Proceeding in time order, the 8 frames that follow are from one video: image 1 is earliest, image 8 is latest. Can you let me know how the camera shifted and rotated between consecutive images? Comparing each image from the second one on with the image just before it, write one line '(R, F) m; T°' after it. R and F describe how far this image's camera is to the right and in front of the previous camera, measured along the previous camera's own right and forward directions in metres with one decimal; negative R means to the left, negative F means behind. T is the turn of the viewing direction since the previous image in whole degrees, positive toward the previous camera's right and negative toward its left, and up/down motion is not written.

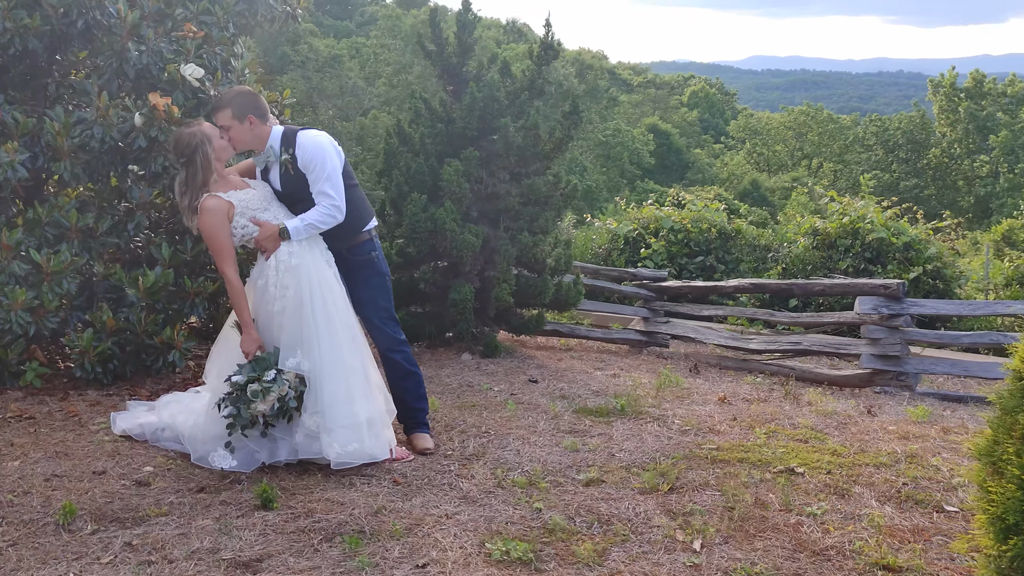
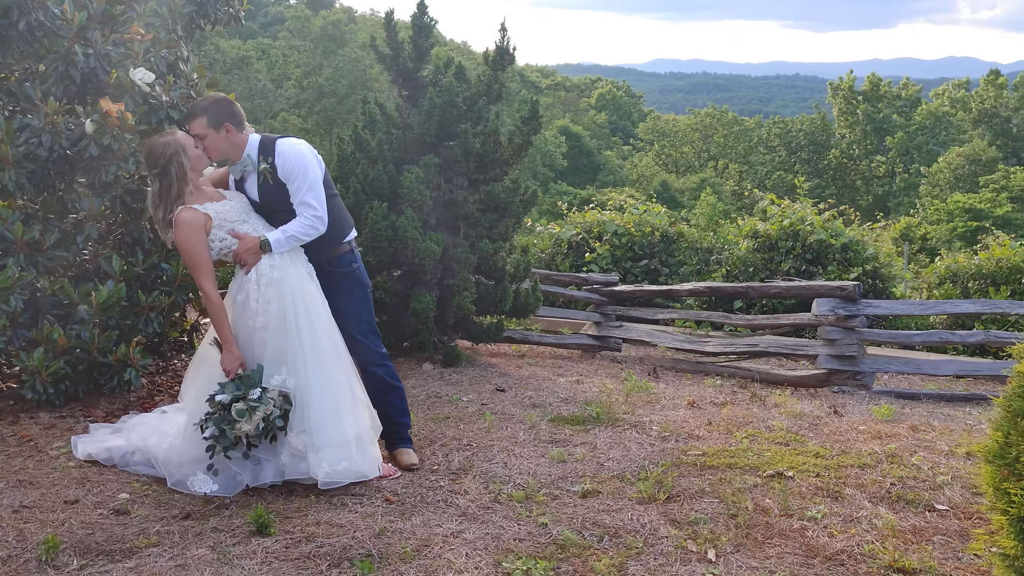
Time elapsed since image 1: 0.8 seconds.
(-0.3, +0.1) m; +5°
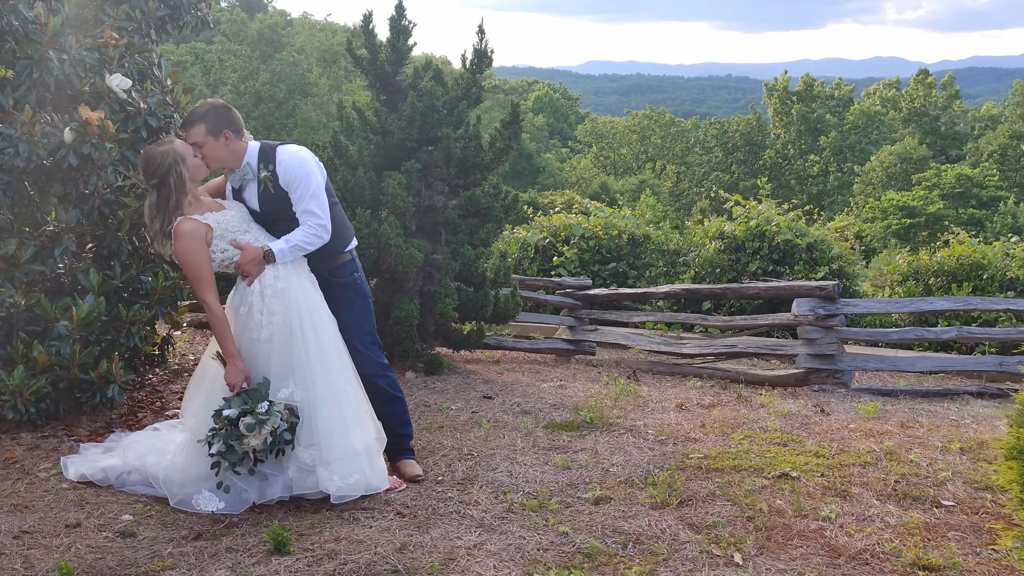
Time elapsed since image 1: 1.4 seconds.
(-0.3, 0.0) m; +3°
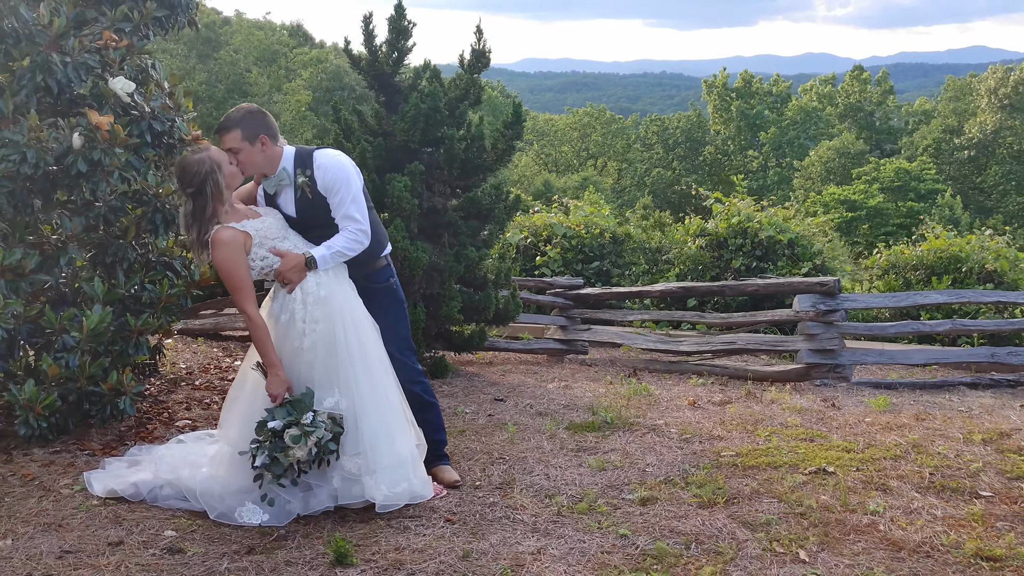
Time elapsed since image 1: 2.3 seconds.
(-0.4, 0.0) m; +3°
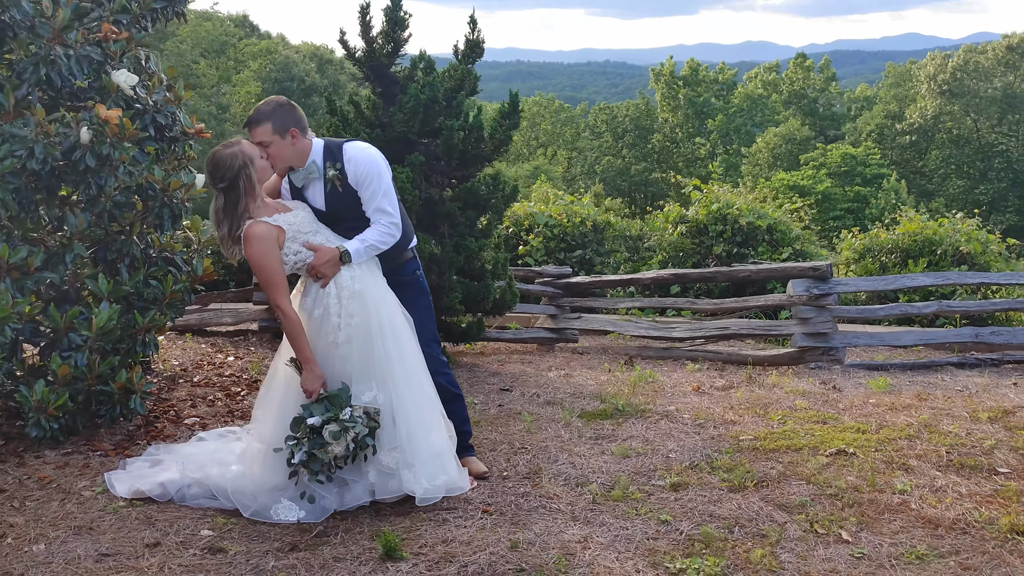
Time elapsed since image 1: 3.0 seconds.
(-0.3, 0.0) m; +3°
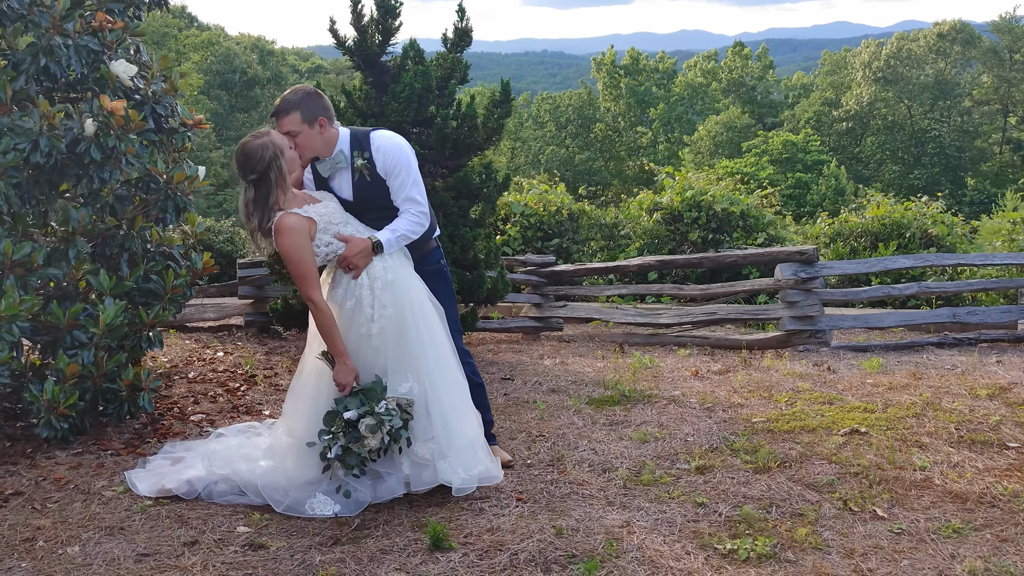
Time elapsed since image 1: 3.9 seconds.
(-0.3, 0.0) m; +3°
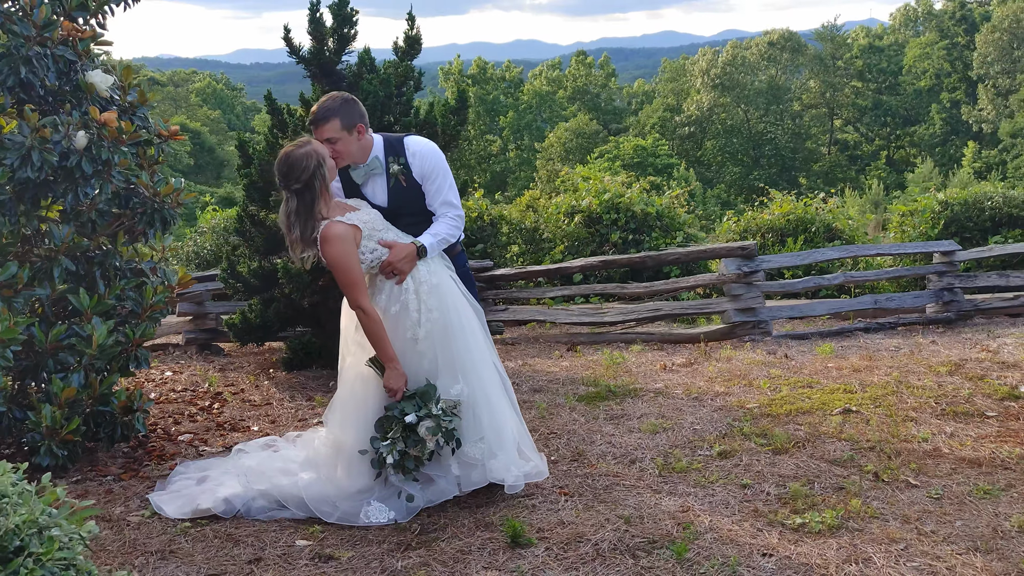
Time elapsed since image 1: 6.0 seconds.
(-0.7, 0.0) m; +9°
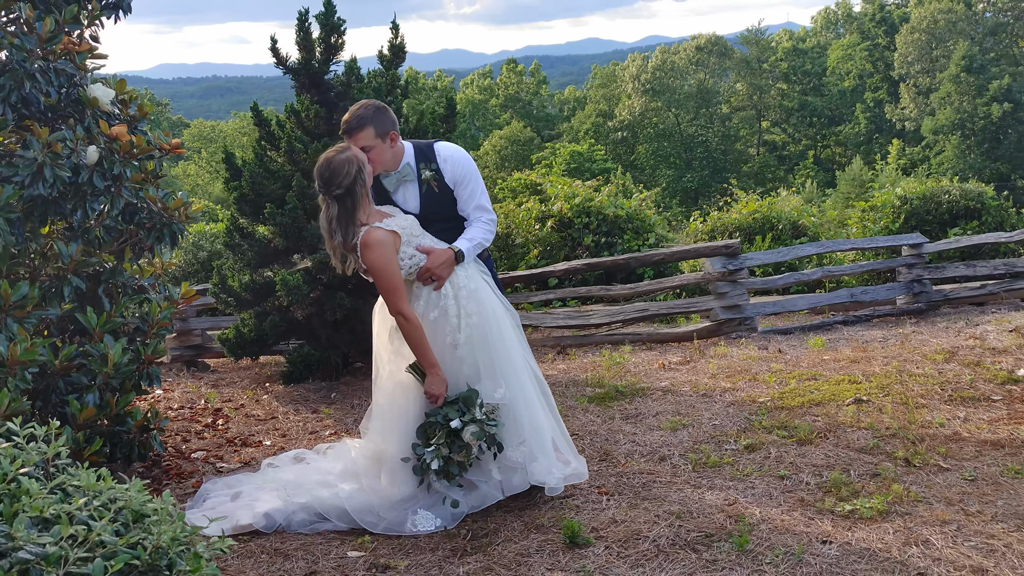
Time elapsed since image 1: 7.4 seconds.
(-0.4, 0.0) m; +4°
